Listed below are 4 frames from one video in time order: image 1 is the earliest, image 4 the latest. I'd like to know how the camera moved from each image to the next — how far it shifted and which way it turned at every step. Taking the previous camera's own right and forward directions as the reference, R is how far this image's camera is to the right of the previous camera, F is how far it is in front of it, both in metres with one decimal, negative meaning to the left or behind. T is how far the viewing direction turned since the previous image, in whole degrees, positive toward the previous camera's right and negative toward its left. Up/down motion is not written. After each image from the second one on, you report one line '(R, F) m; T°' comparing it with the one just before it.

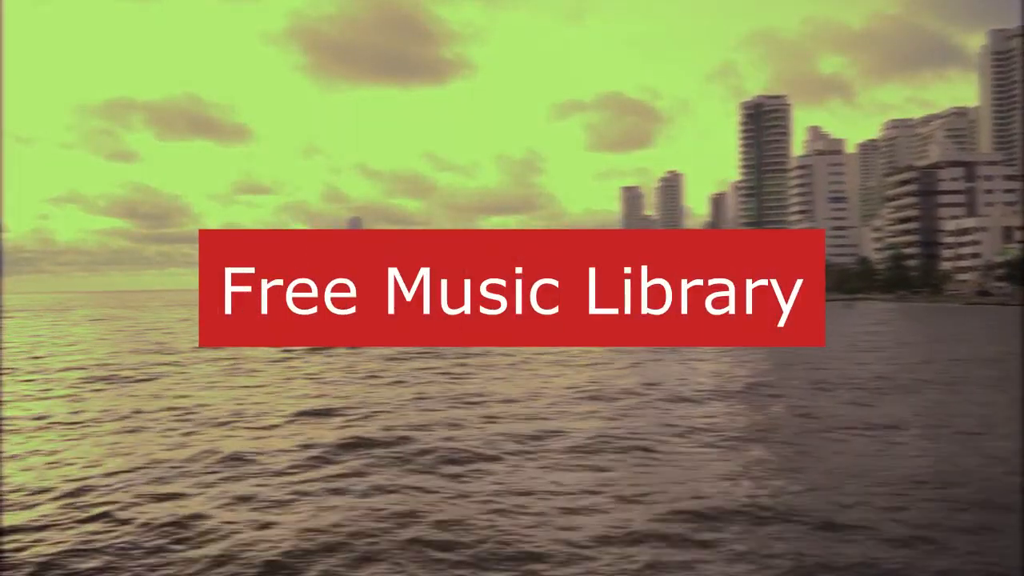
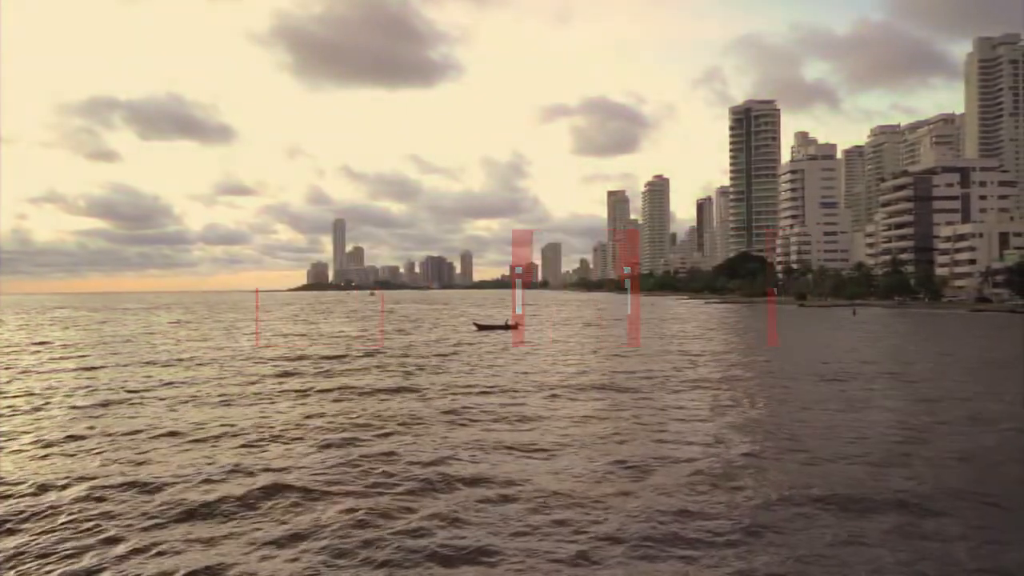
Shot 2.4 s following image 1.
(-1.7, +3.0) m; +1°
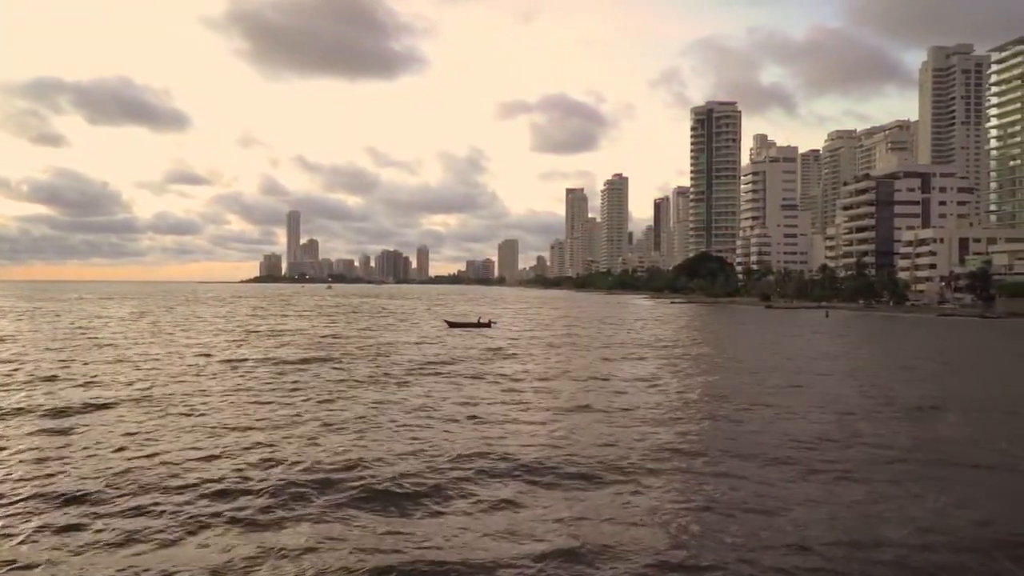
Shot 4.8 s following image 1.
(-2.0, +2.9) m; +3°
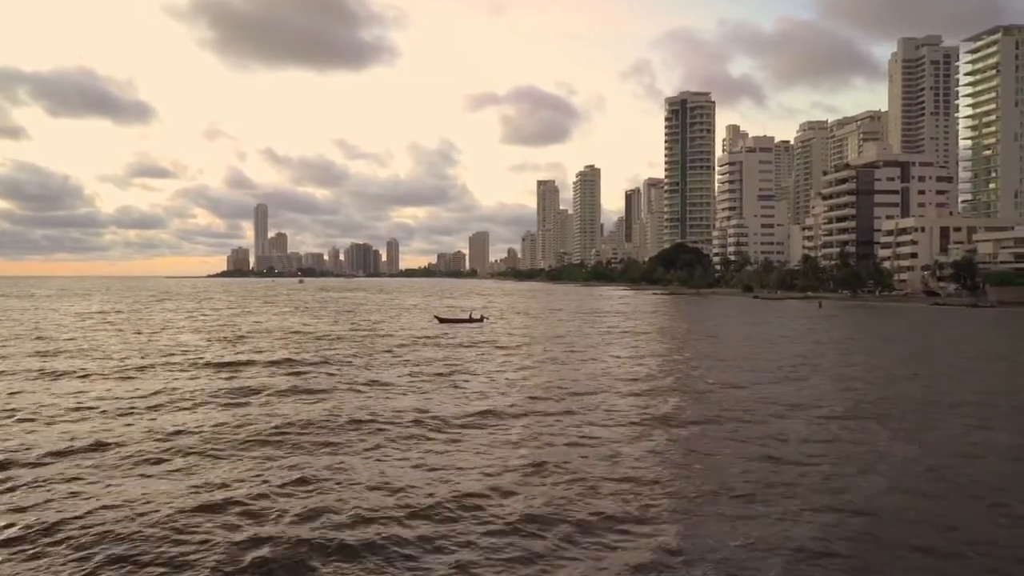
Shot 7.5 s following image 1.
(-2.3, +3.0) m; +2°
